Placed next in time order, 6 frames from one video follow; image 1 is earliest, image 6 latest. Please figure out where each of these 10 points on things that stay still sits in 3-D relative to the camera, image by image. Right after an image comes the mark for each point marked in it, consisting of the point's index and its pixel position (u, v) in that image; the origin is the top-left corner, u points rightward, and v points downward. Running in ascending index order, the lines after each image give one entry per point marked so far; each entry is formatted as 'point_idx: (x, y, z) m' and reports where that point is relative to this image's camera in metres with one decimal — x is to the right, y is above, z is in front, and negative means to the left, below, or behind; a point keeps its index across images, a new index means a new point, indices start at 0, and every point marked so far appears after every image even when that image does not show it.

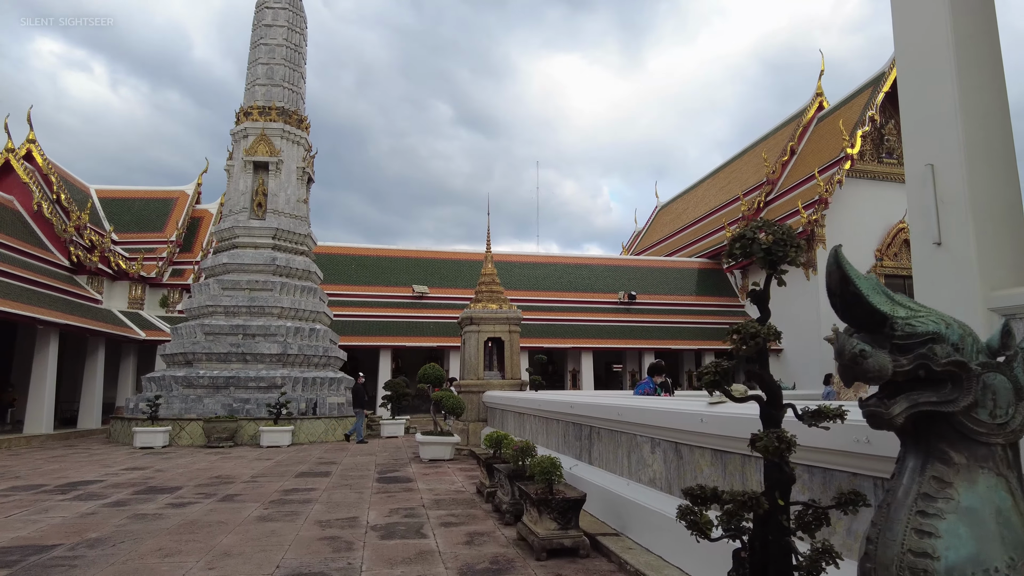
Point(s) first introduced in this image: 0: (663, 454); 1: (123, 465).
0: (+1.0, -1.0, +4.0) m
1: (-5.4, -2.5, +8.9) m
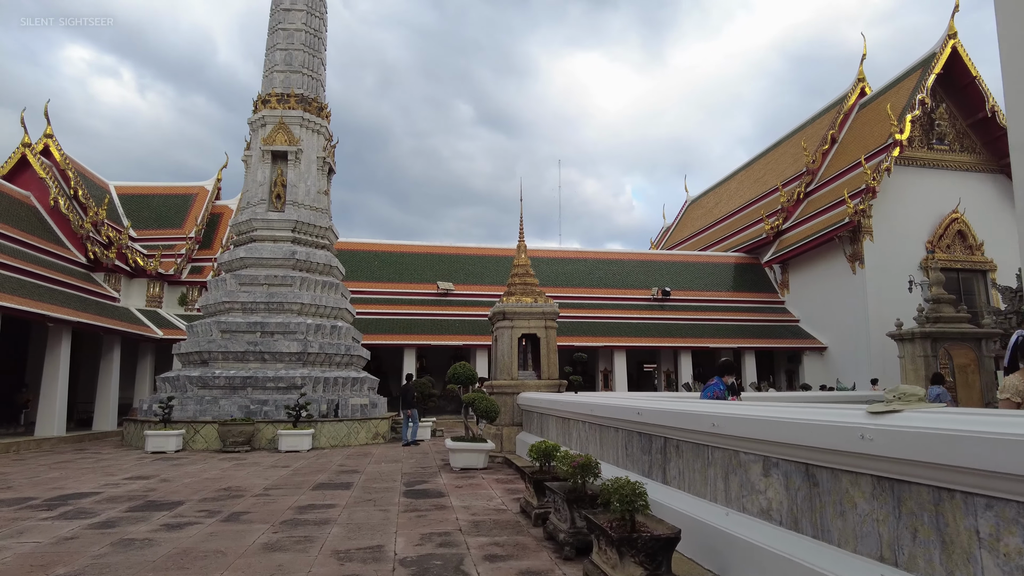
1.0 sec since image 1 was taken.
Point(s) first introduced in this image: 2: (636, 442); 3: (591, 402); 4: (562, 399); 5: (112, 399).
0: (+1.3, -0.9, +3.0) m
1: (-4.9, -2.4, +8.1) m
2: (+1.0, -1.2, +4.8) m
3: (+0.7, -1.1, +5.9) m
4: (+0.6, -1.3, +7.3) m
5: (-9.7, -2.7, +15.3) m
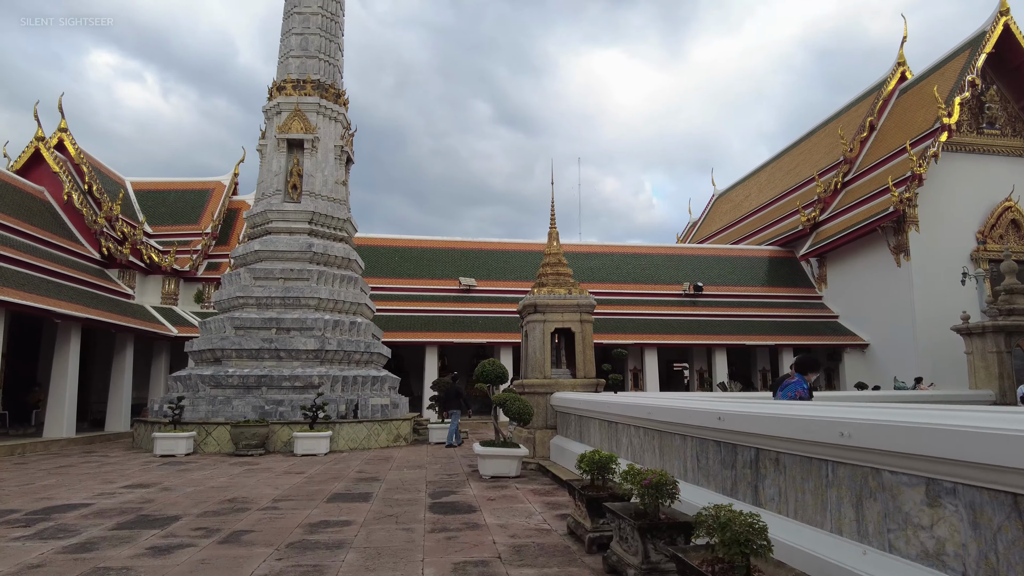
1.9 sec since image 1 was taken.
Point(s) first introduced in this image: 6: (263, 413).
0: (+1.5, -0.8, +2.2) m
1: (-4.5, -2.3, +7.5) m
2: (+1.3, -1.0, +4.0) m
3: (+1.1, -0.9, +5.1) m
4: (+0.9, -1.2, +6.5) m
5: (-9.1, -2.6, +14.8) m
6: (-4.5, -2.3, +11.5) m
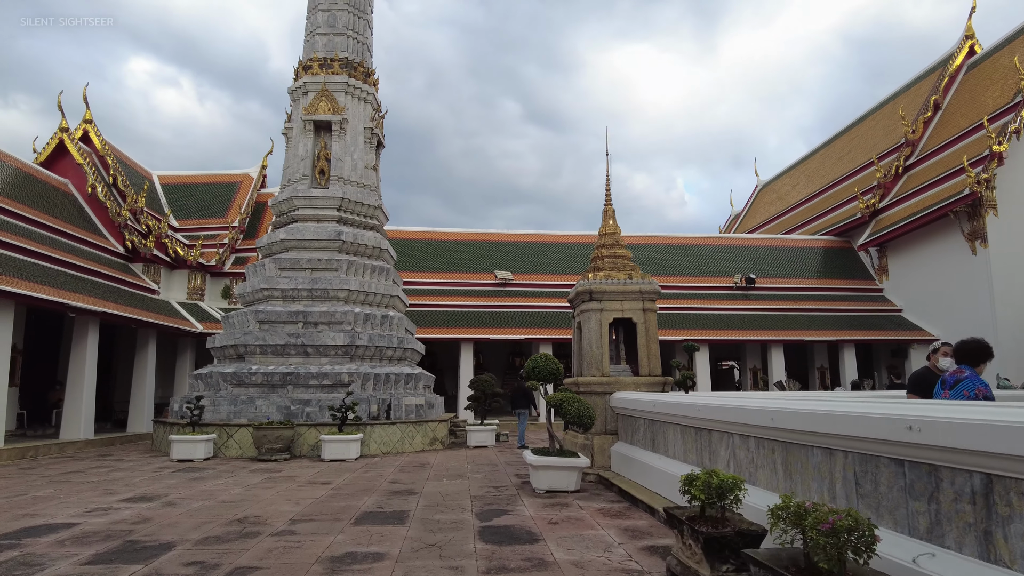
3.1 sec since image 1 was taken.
0: (+1.9, -0.6, +1.0) m
1: (-3.9, -2.1, +6.5) m
2: (+1.7, -0.8, +2.8) m
3: (+1.6, -0.7, +3.9) m
4: (+1.5, -0.9, +5.3) m
5: (-8.1, -2.4, +14.1) m
6: (-3.7, -2.1, +10.6) m
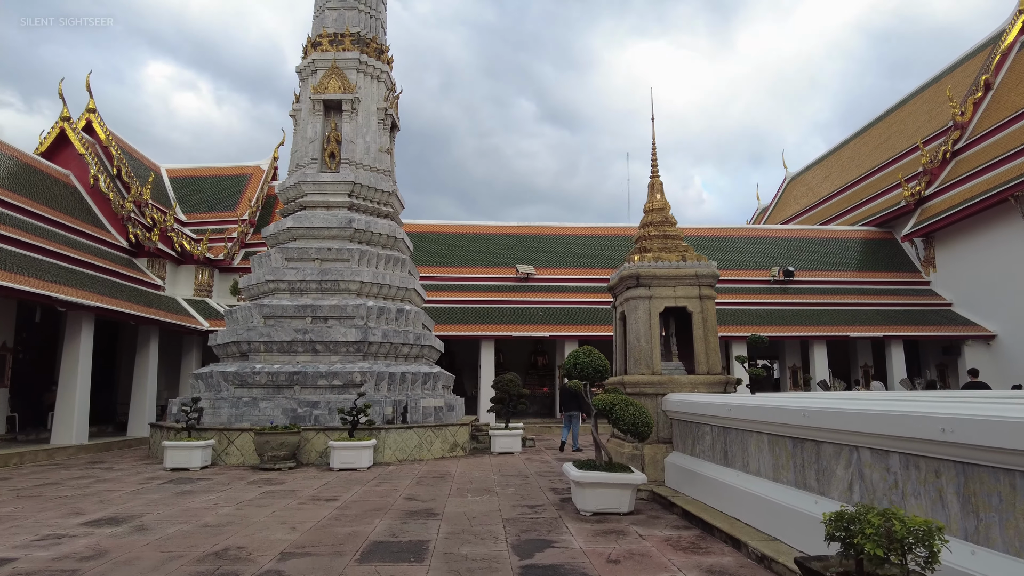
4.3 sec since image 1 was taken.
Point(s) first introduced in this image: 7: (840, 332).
0: (+2.1, -0.4, -0.2) m
1: (-3.6, -1.9, +5.6) m
2: (+1.9, -0.7, +1.7) m
3: (+1.8, -0.6, +2.8) m
4: (+1.8, -0.8, +4.2) m
5: (-7.6, -2.3, +13.2) m
6: (-3.3, -2.0, +9.6) m
7: (+9.5, -1.3, +18.5) m
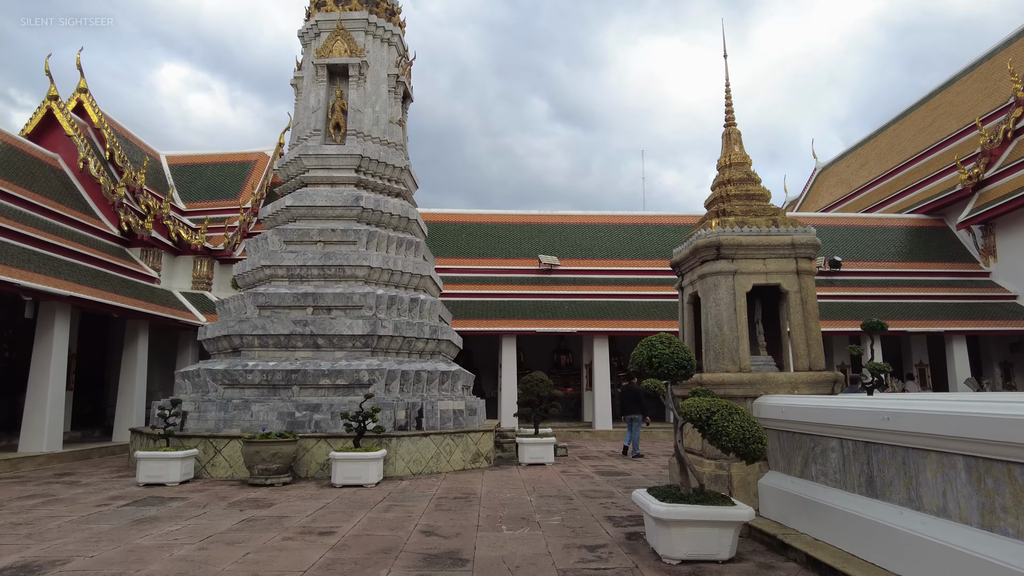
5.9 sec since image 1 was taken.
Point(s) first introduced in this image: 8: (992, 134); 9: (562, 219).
0: (+2.3, -0.1, -1.6) m
1: (-3.2, -1.7, +4.2) m
2: (+2.2, -0.4, +0.2) m
3: (+2.1, -0.3, +1.3) m
4: (+2.1, -0.5, +2.8) m
5: (-7.1, -2.1, +12.0) m
6: (-2.9, -1.8, +8.2) m
7: (+10.1, -1.1, +16.8) m
8: (+14.6, +4.6, +19.0) m
9: (+1.6, +2.1, +19.5) m
